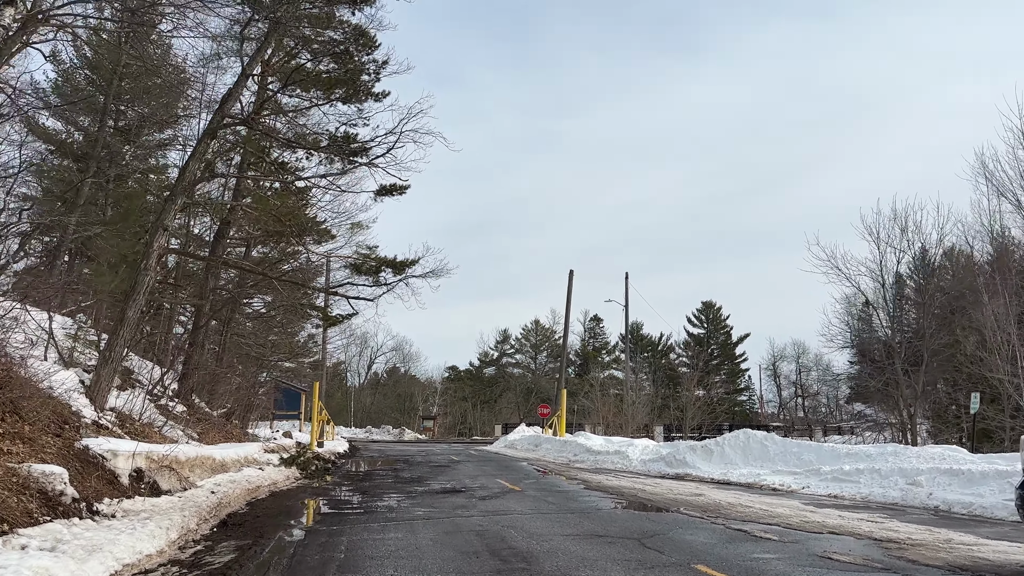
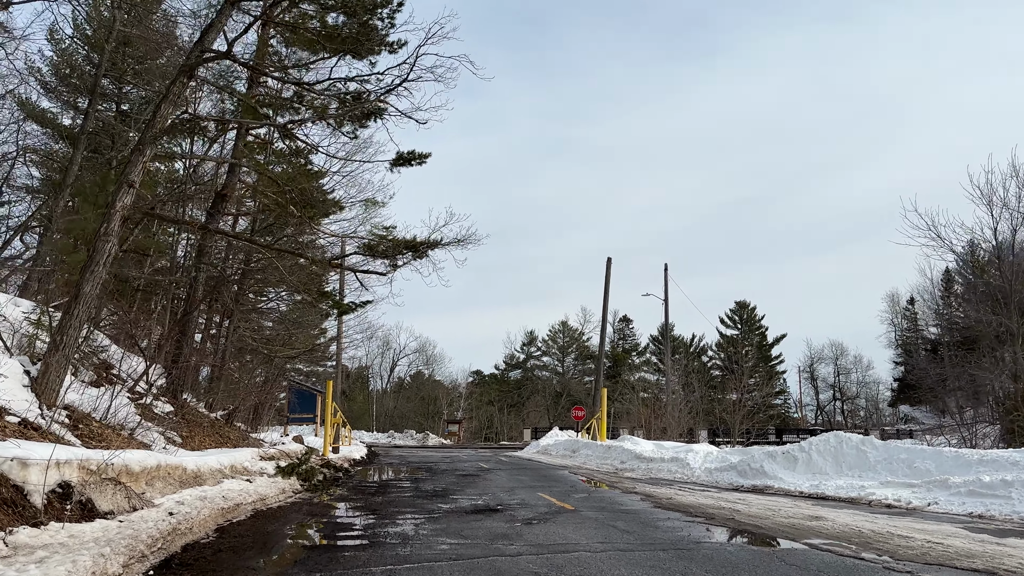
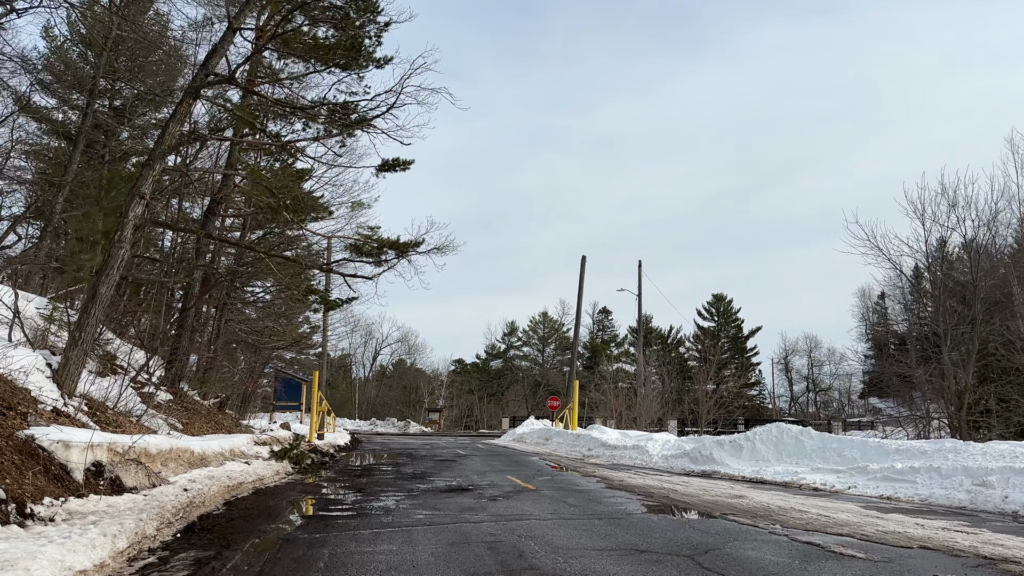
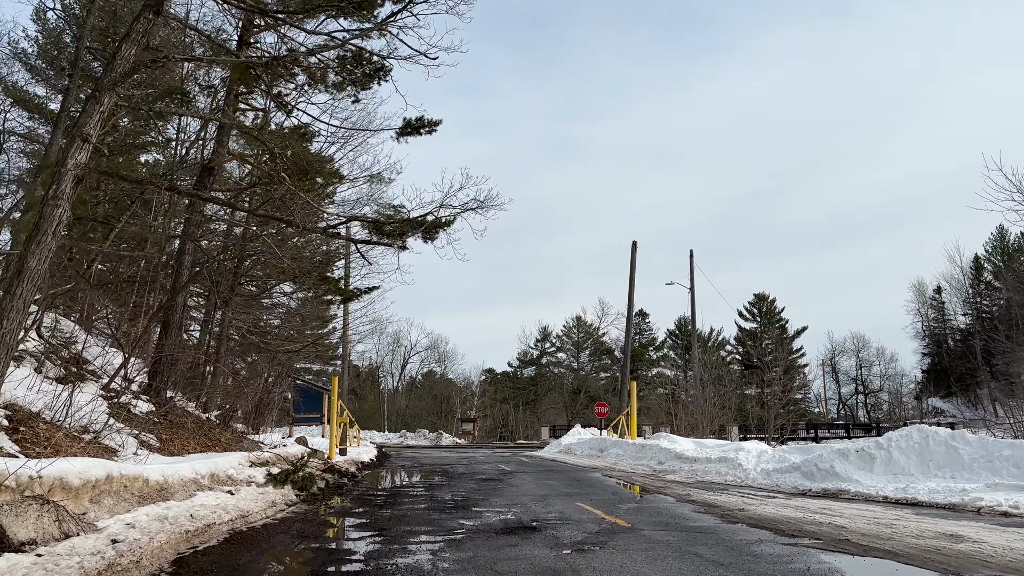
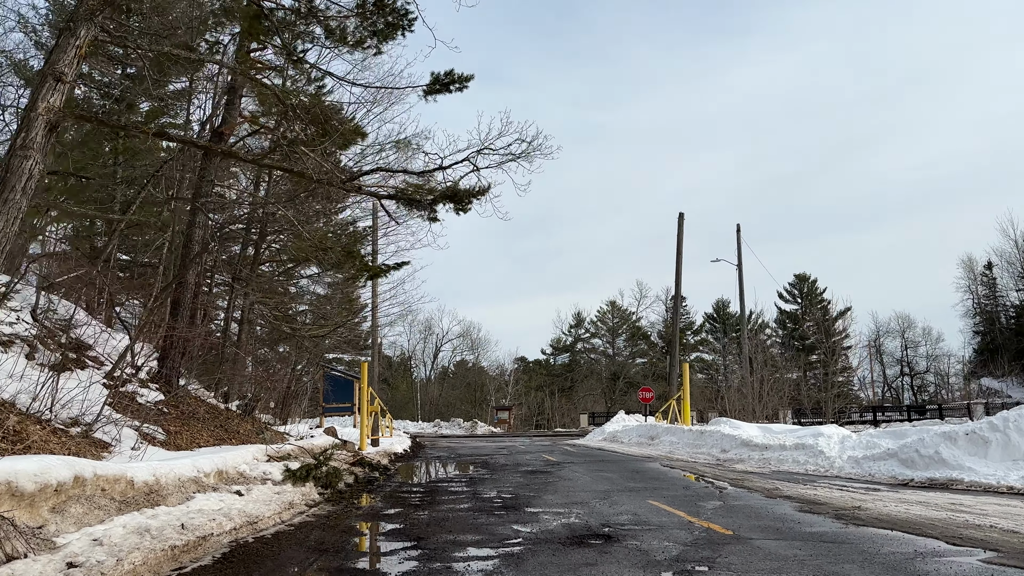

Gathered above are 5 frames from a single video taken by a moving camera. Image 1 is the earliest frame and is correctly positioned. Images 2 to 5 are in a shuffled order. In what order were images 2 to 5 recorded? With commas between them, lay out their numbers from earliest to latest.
3, 2, 4, 5
